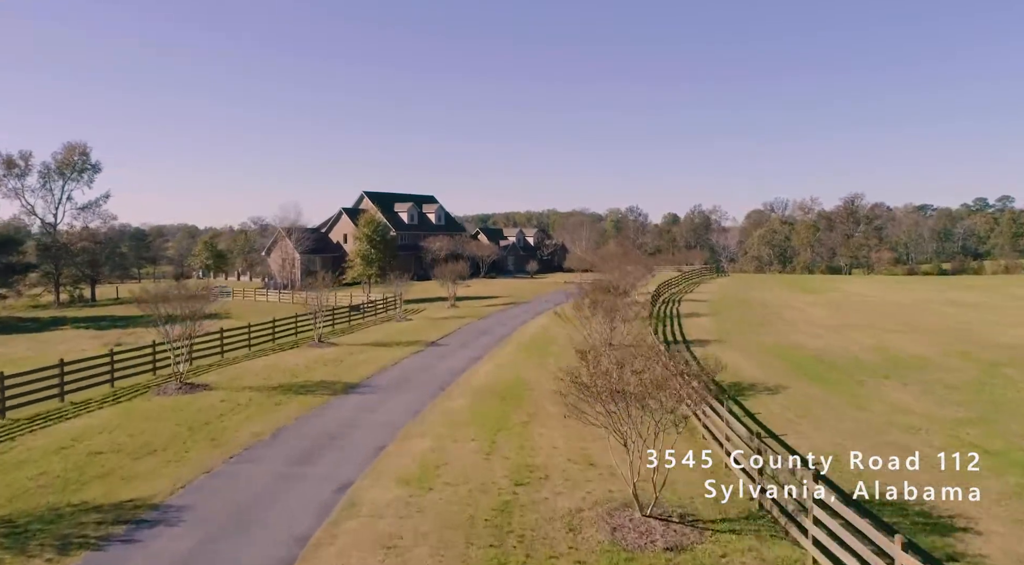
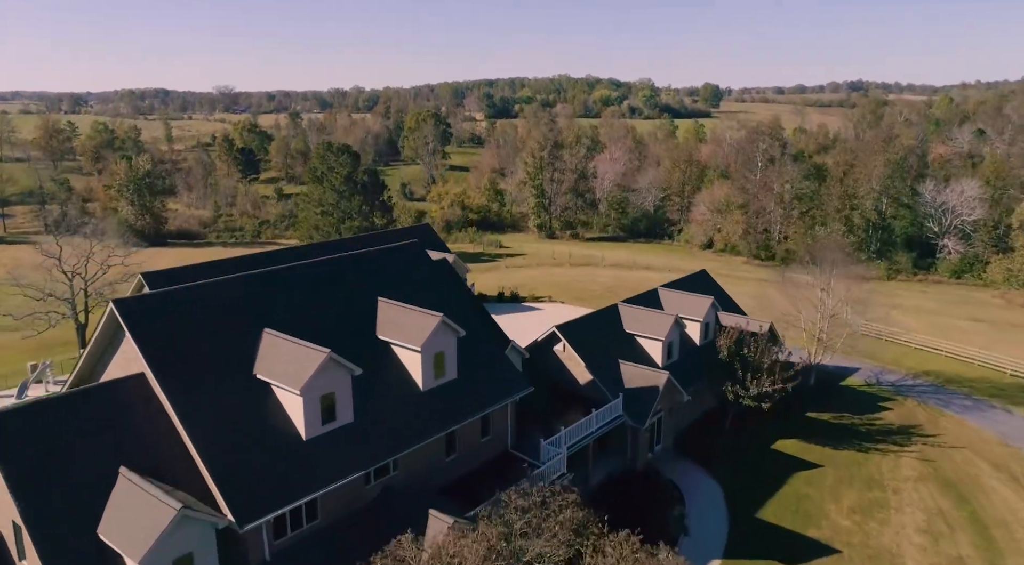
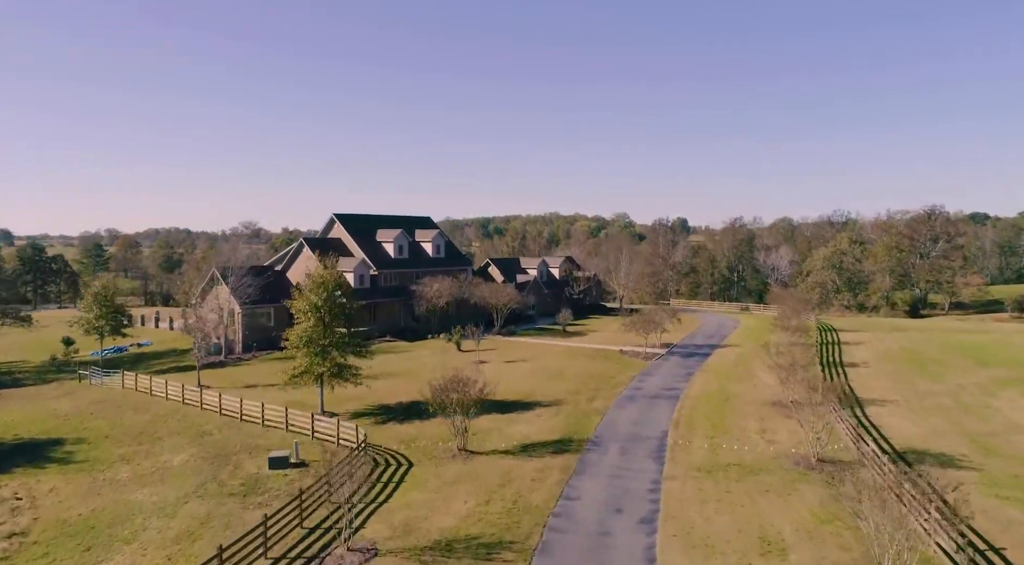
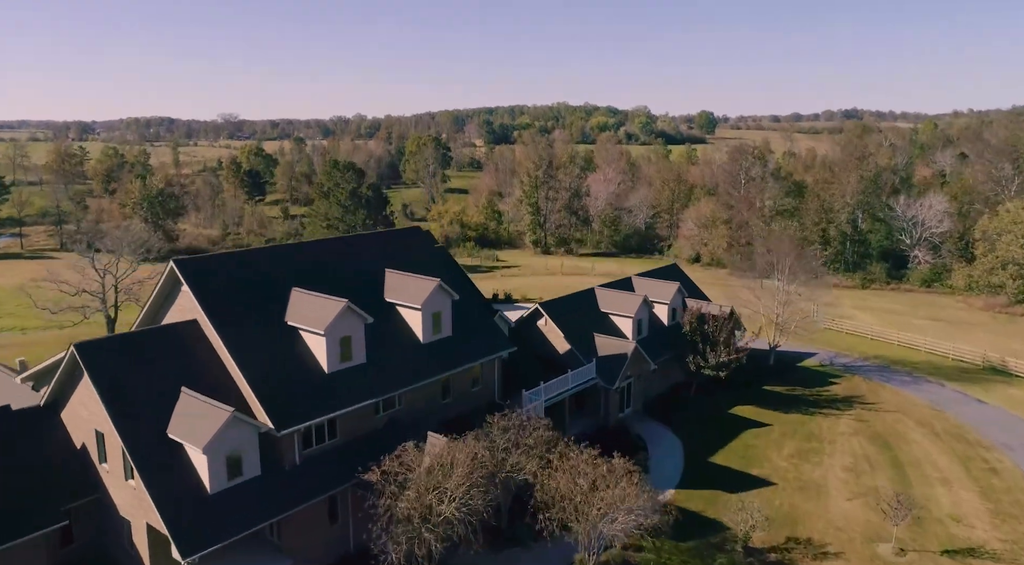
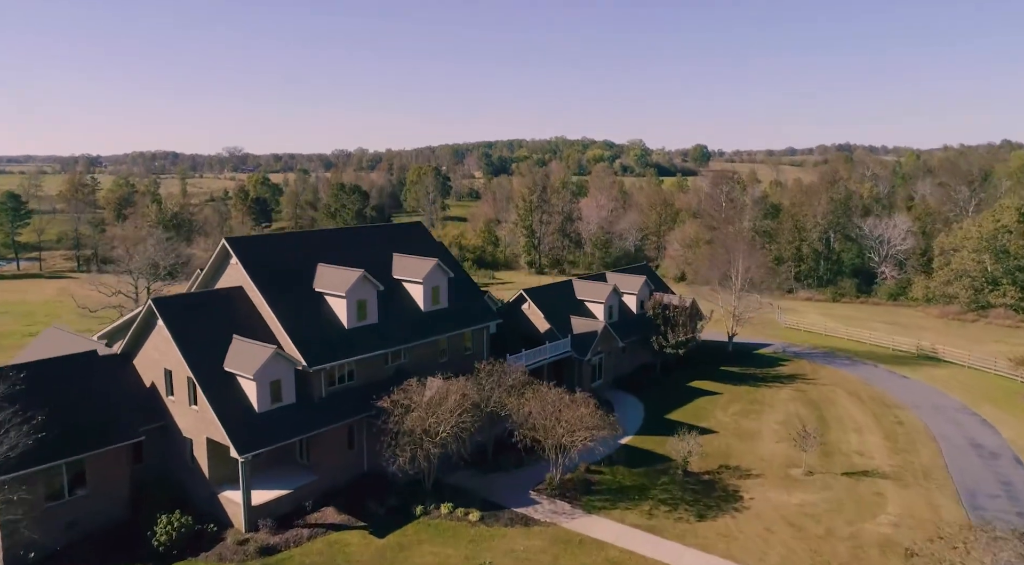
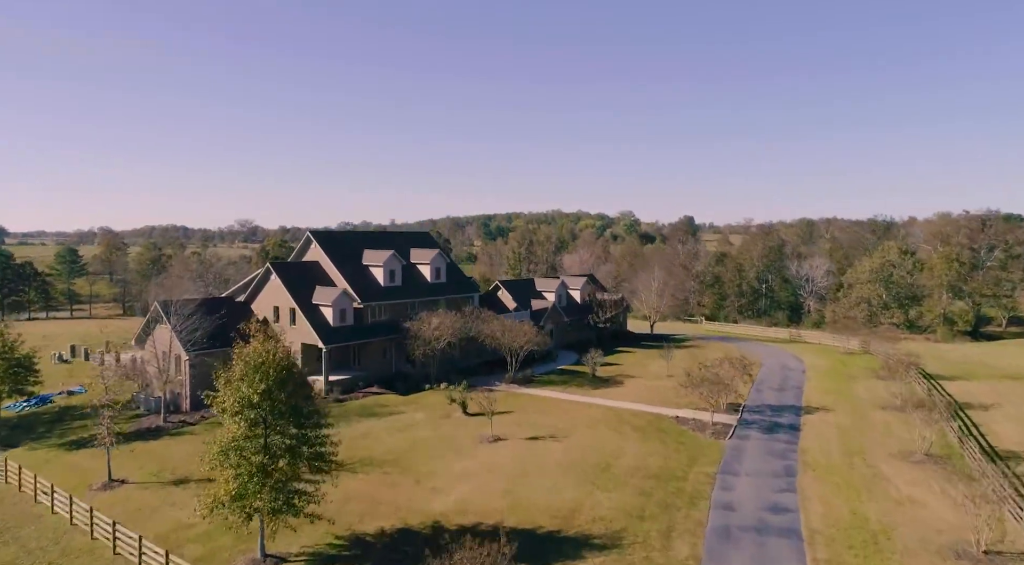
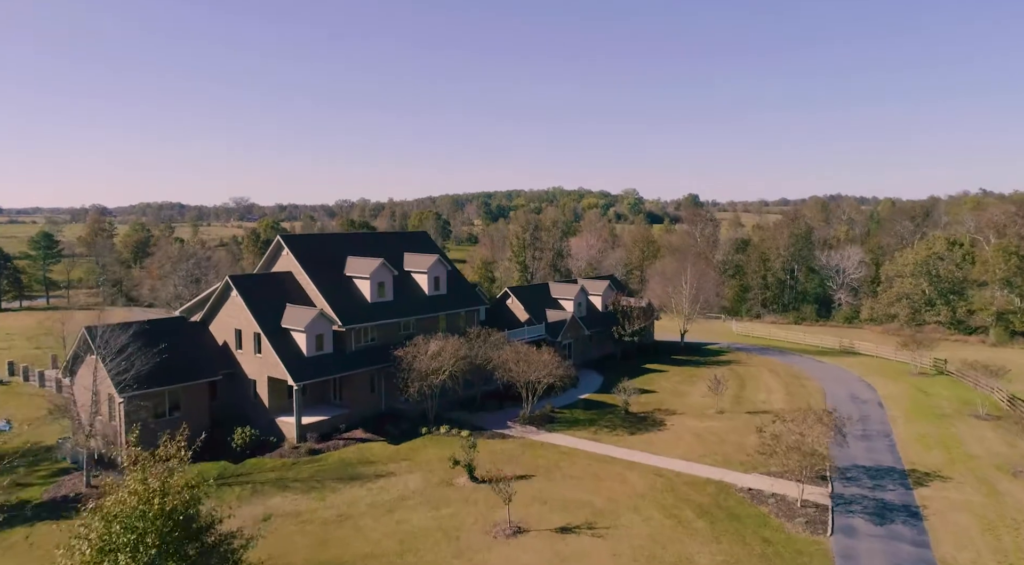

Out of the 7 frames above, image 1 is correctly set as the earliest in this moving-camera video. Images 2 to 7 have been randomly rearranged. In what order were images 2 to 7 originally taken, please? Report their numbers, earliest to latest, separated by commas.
3, 6, 7, 5, 4, 2
